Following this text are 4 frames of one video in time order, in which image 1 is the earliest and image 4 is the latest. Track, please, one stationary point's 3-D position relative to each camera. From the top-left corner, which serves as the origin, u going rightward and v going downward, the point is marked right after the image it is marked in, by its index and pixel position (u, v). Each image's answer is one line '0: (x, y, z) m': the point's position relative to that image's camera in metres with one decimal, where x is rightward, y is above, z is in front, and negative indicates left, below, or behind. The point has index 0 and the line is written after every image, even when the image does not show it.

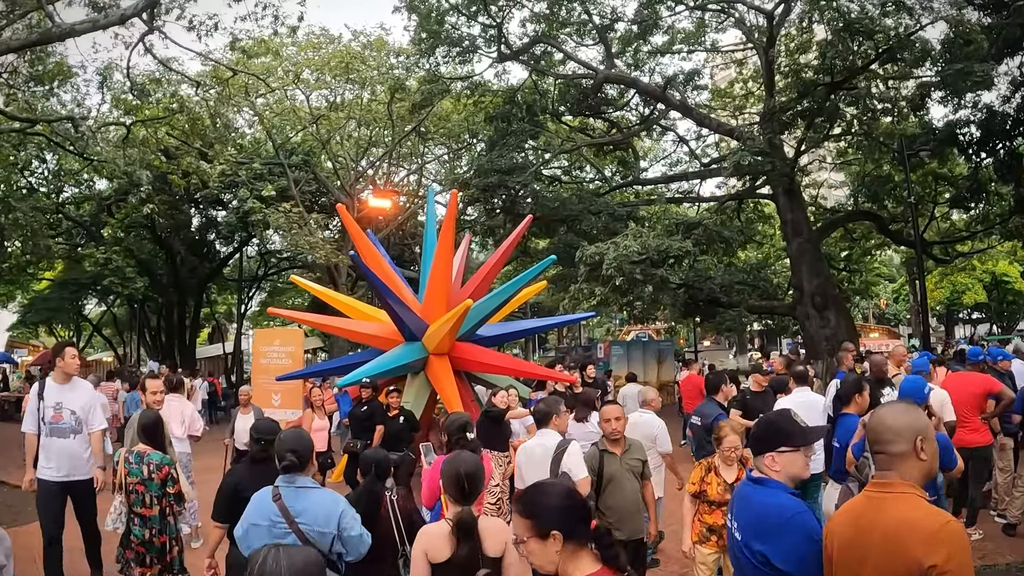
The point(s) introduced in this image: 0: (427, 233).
0: (-1.1, +0.7, +10.2) m
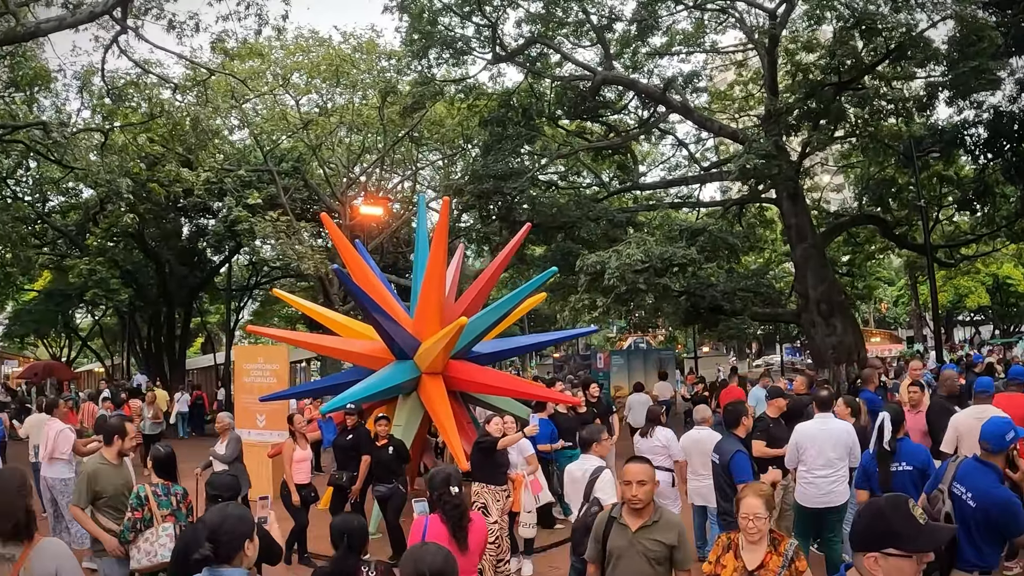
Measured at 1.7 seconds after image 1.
0: (-1.1, +0.6, +9.6) m
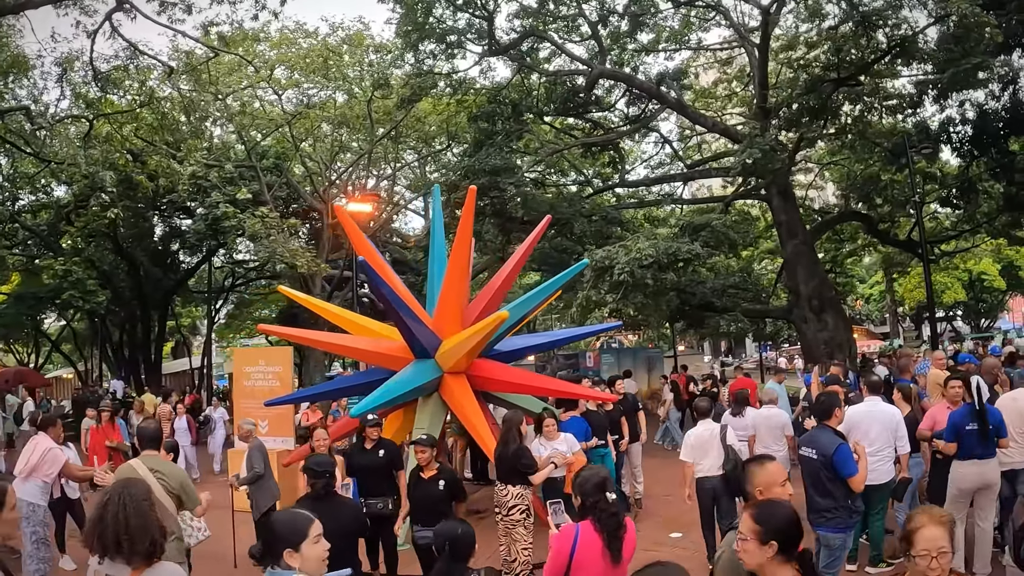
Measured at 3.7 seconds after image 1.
0: (-0.9, +0.6, +9.3) m
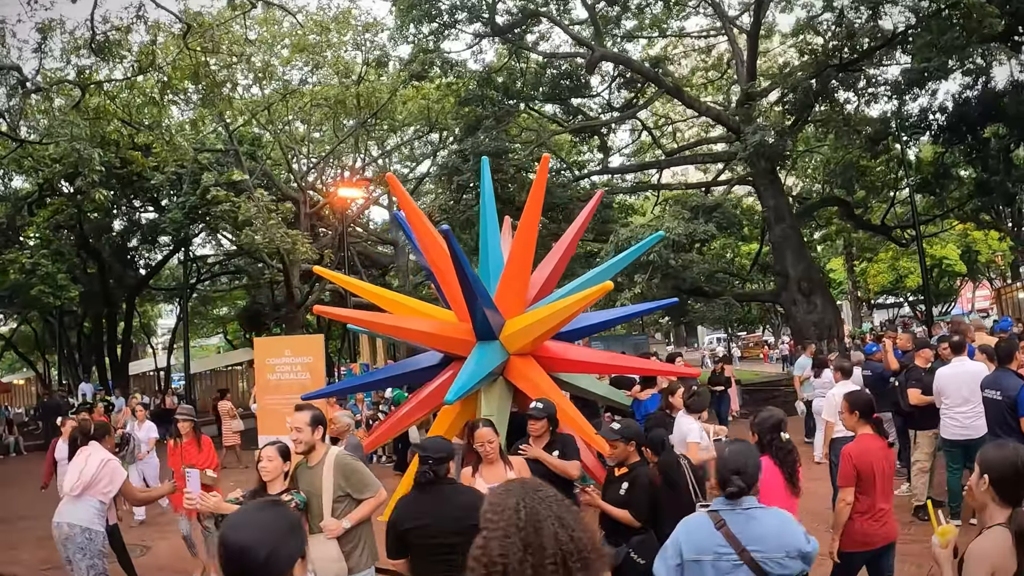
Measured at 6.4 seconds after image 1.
0: (-0.3, +0.8, +8.8) m
